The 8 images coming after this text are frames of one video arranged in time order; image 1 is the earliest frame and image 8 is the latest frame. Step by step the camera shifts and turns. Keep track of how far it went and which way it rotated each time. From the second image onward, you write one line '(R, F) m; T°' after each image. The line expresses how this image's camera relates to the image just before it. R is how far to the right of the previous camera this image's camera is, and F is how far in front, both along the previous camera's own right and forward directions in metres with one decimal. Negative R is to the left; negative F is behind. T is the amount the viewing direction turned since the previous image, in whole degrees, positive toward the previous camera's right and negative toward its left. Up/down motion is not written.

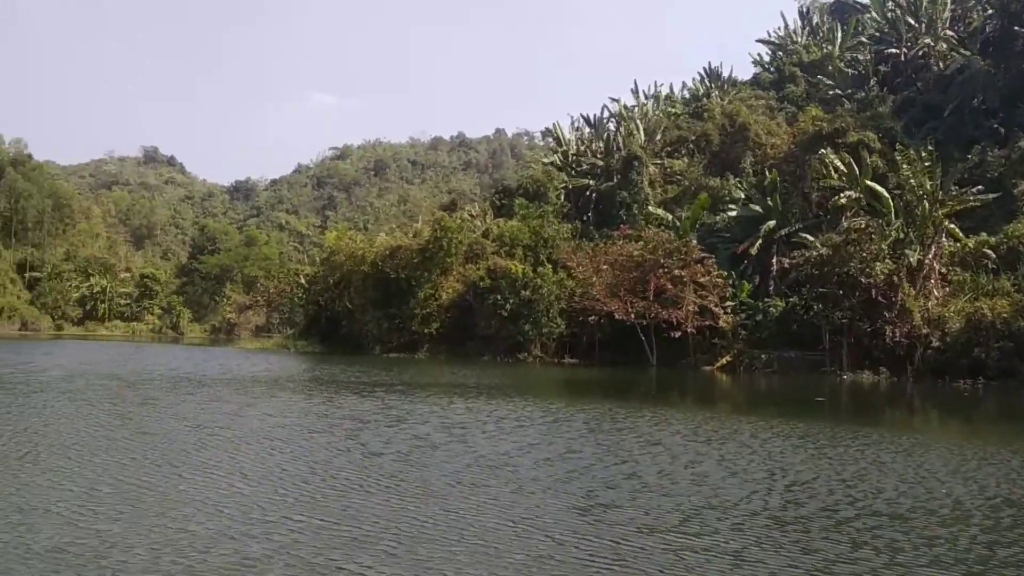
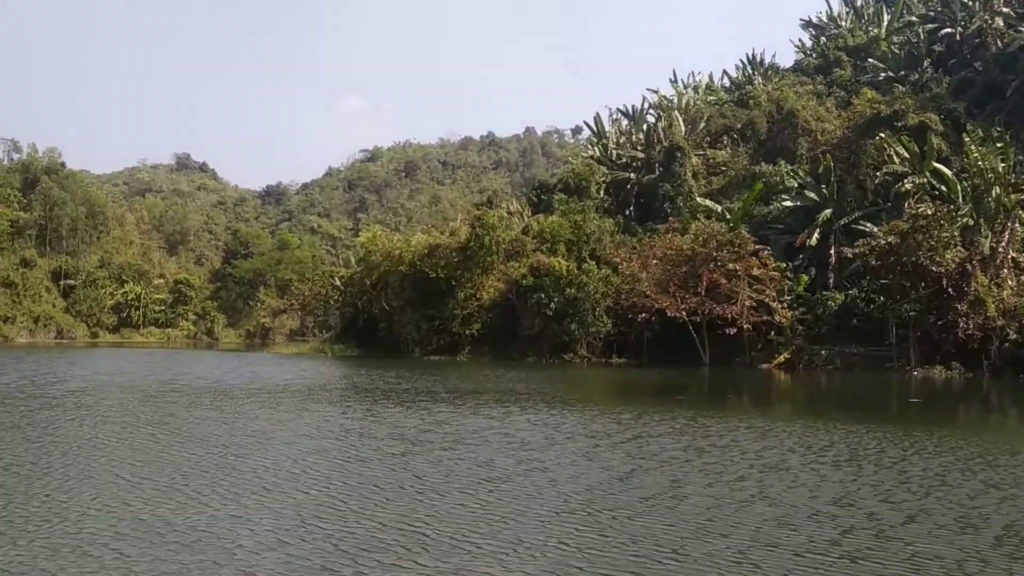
(-0.6, +2.0) m; -2°
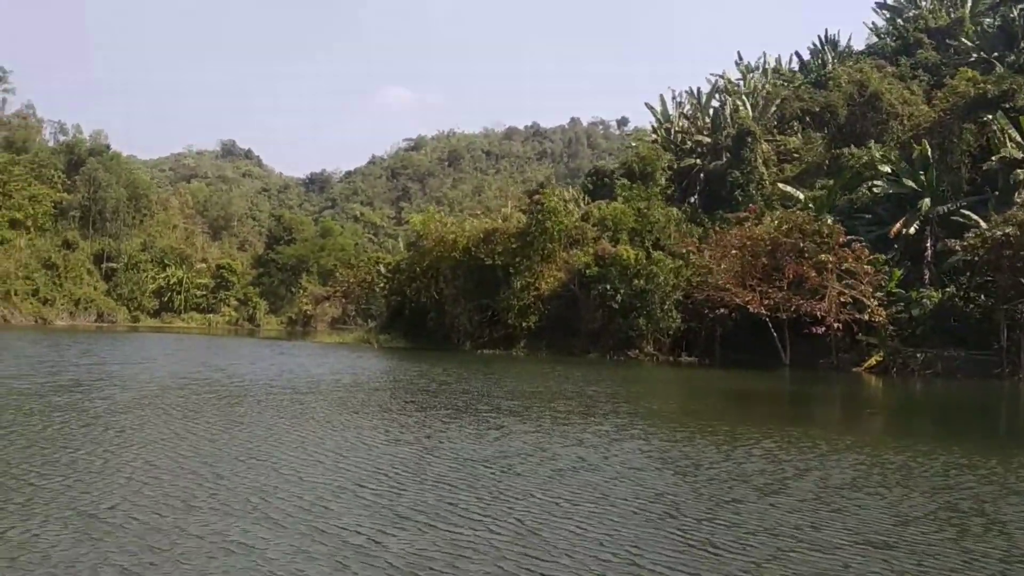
(-1.0, +3.5) m; -2°
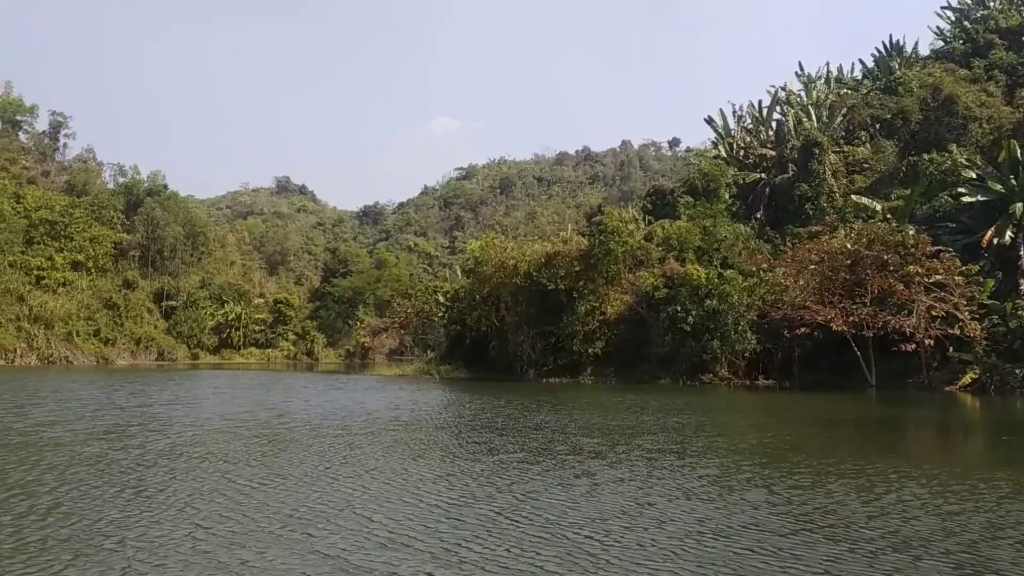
(-0.4, +1.7) m; -3°
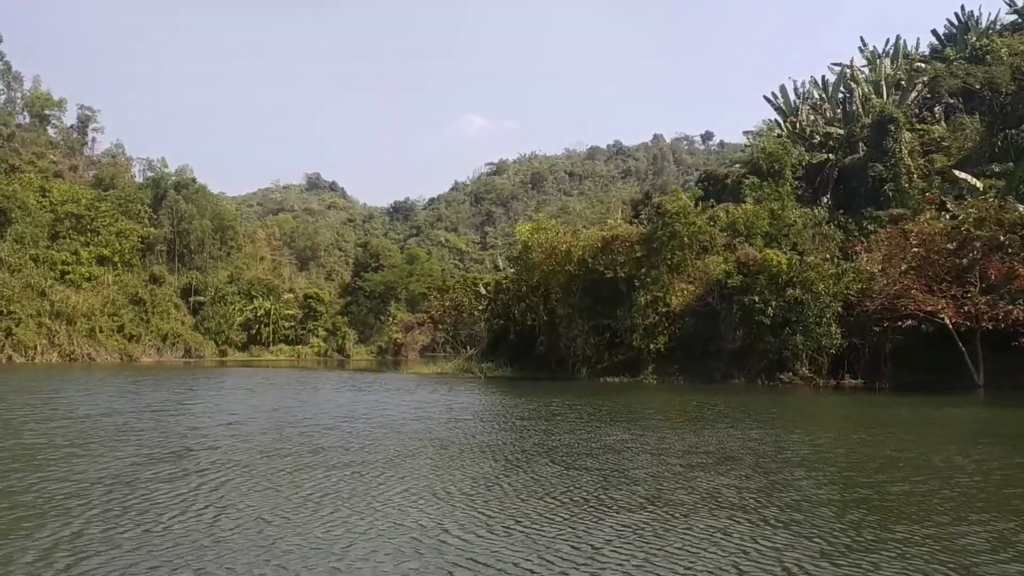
(-0.9, +4.3) m; -2°
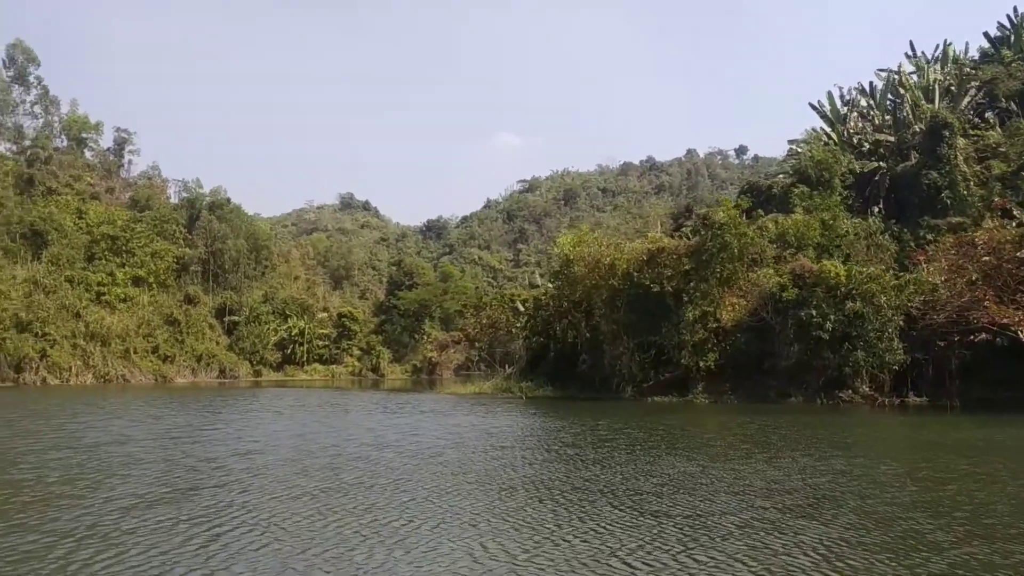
(-0.3, +1.6) m; -2°
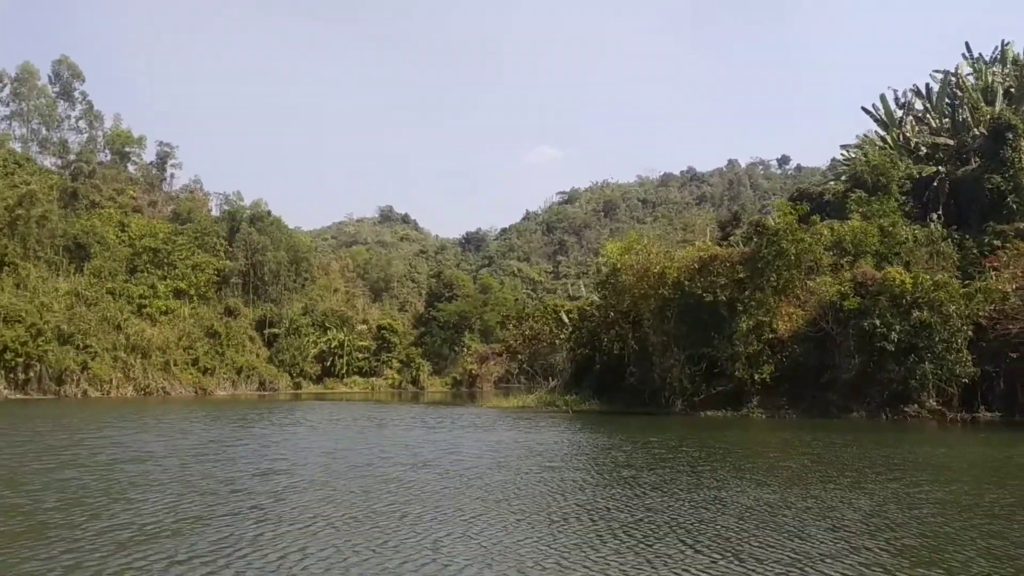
(-0.2, +1.3) m; -2°
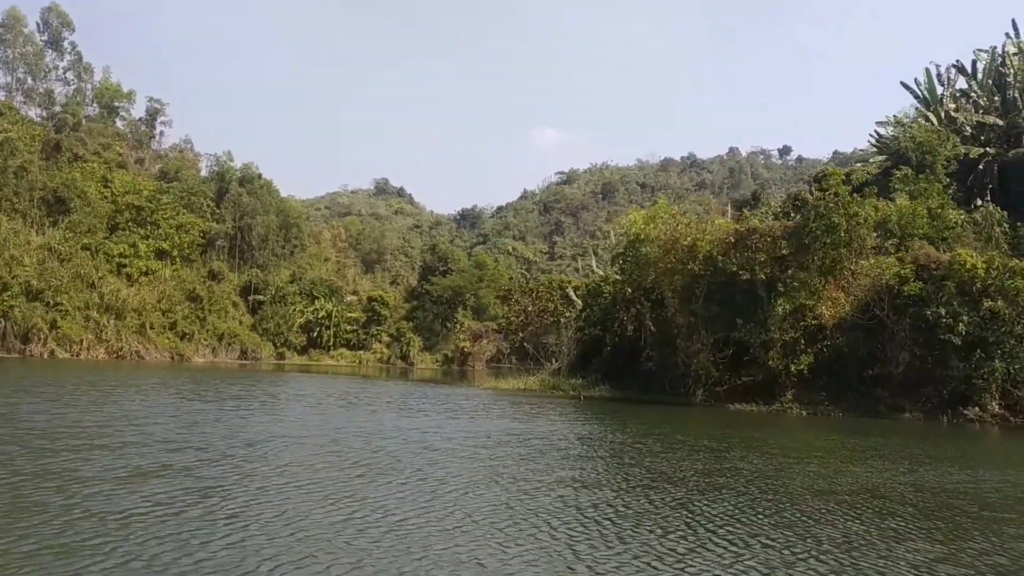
(-0.5, +4.2) m; +1°
